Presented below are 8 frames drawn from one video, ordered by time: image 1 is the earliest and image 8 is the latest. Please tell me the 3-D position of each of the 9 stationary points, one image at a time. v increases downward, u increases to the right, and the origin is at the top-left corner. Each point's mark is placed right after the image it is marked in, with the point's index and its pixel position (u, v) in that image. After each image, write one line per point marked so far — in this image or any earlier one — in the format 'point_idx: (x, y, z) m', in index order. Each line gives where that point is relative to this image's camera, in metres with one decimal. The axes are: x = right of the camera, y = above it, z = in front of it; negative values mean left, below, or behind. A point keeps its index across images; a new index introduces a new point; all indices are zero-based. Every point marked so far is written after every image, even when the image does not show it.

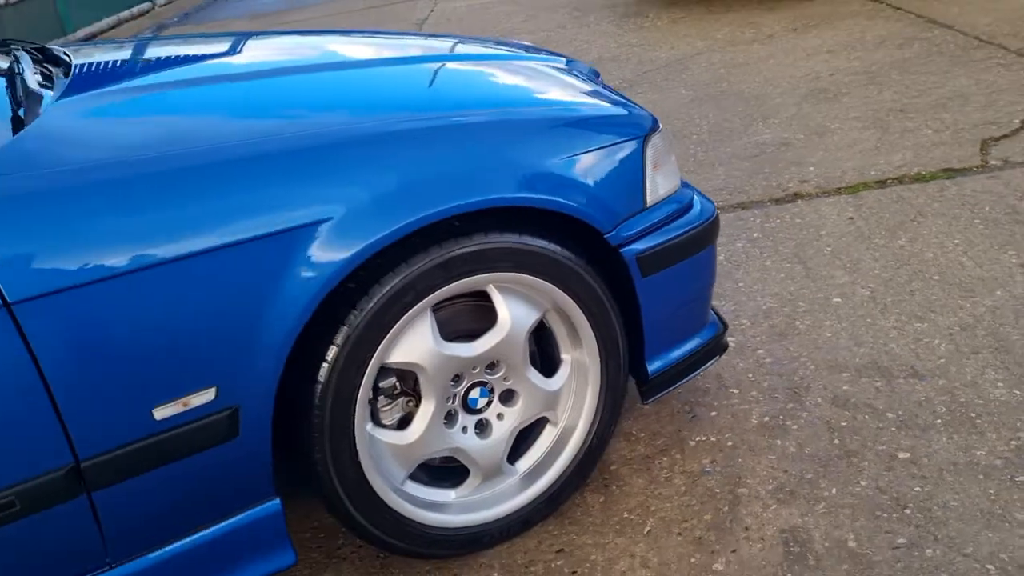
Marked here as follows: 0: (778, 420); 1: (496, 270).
0: (+0.6, -0.3, +2.2) m
1: (0.0, 0.0, +1.8) m
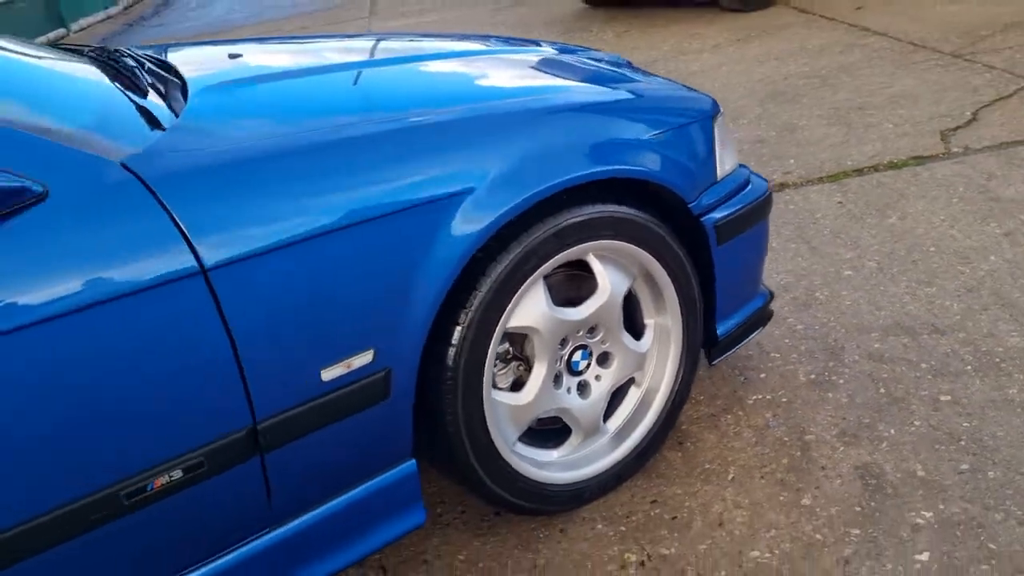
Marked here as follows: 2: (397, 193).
0: (+0.8, -0.2, +2.4) m
1: (+0.2, +0.1, +1.9) m
2: (-0.2, +0.2, +1.6) m
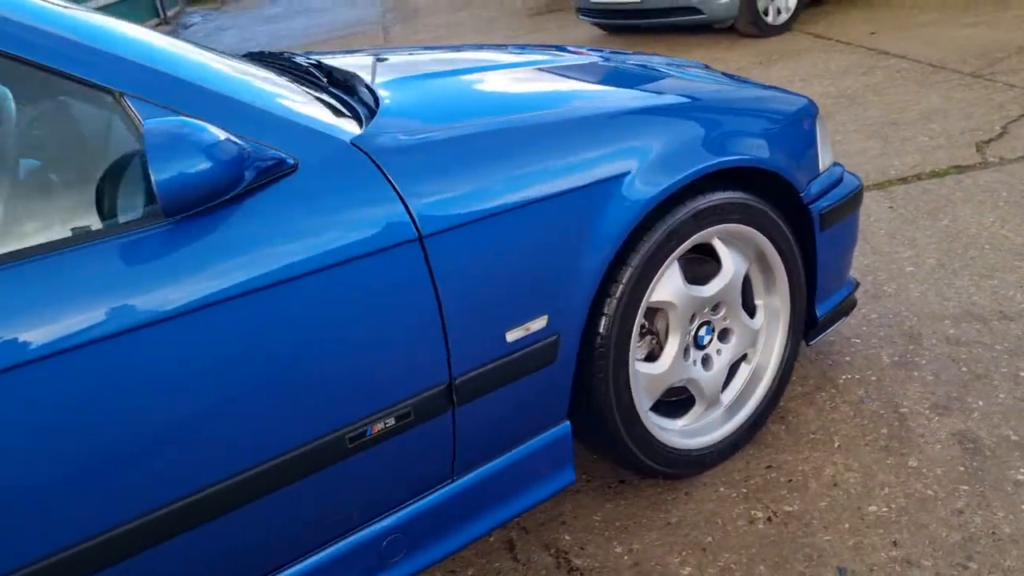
0: (+1.1, -0.2, +2.6) m
1: (+0.5, +0.2, +2.1) m
2: (+0.1, +0.2, +1.8) m
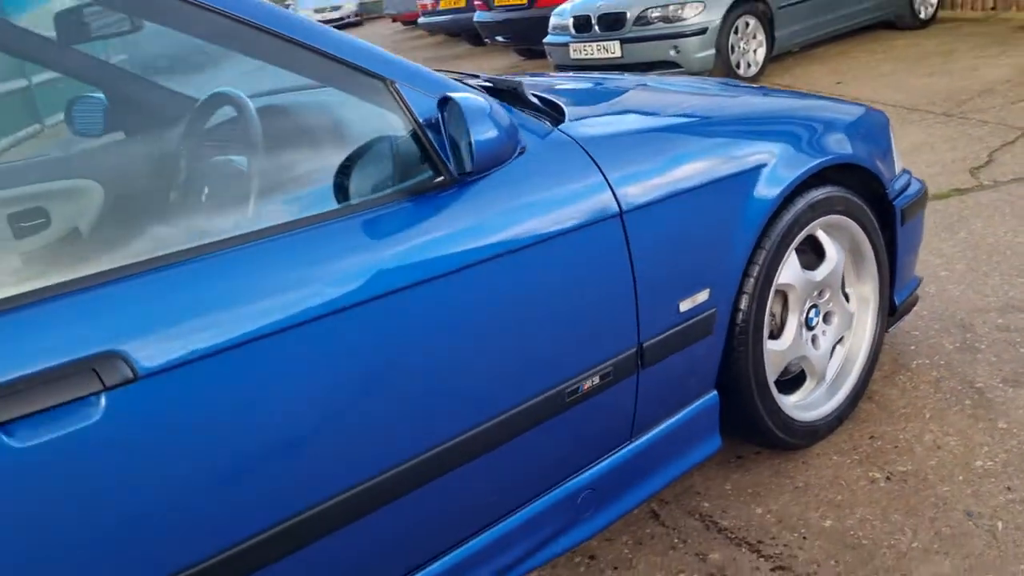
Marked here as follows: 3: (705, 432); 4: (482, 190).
0: (+1.4, -0.2, +2.9) m
1: (+0.8, +0.2, +2.4) m
2: (+0.4, +0.3, +2.1) m
3: (+0.5, -0.3, +2.2) m
4: (-0.1, +0.2, +1.7) m
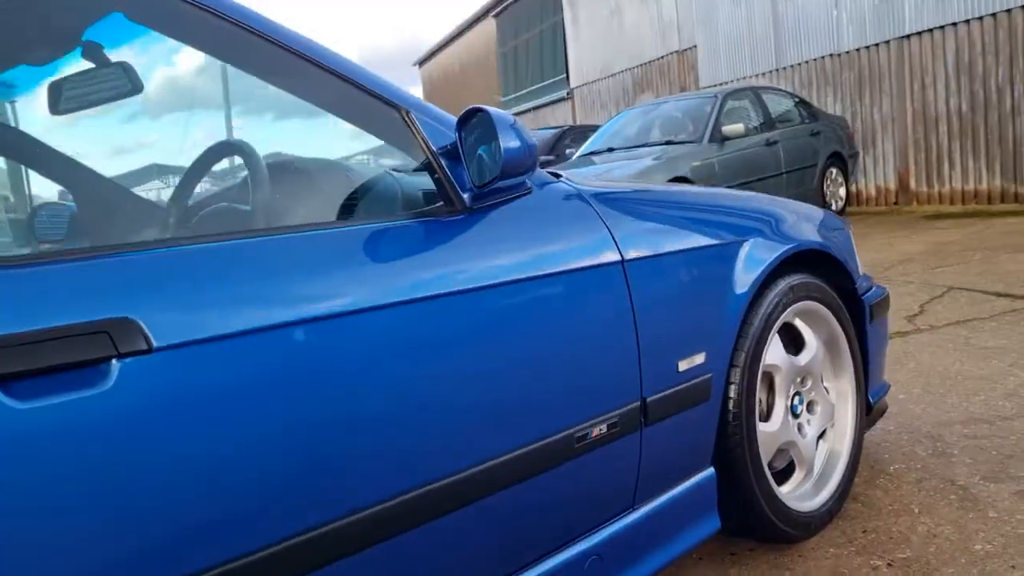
0: (+1.4, -0.5, +2.9) m
1: (+0.8, 0.0, +2.4) m
2: (+0.4, +0.1, +2.1) m
3: (+0.4, -0.5, +2.1) m
4: (0.0, +0.1, +1.7) m
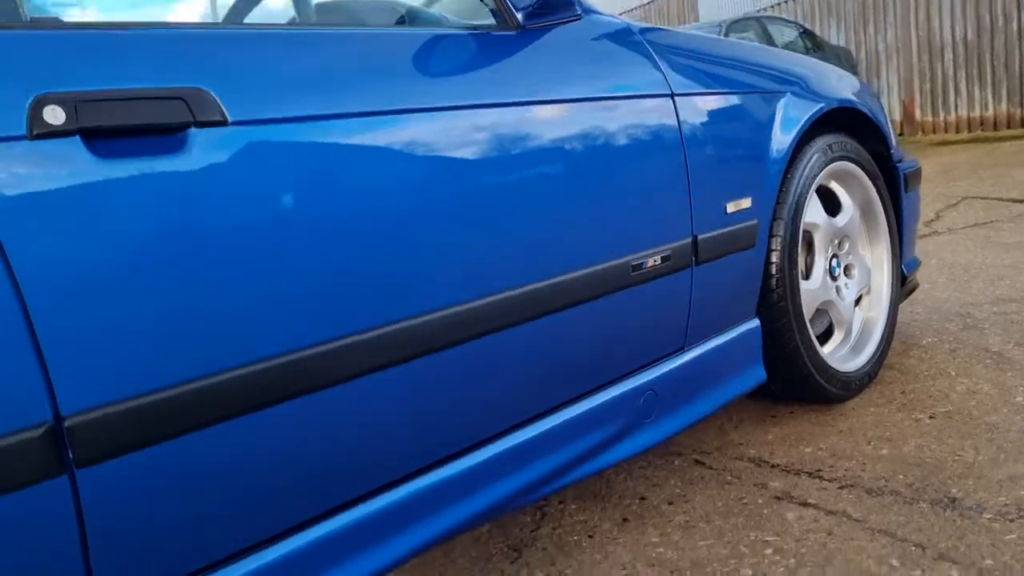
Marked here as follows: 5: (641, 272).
0: (+1.5, -0.1, +2.9) m
1: (+0.9, +0.3, +2.4) m
2: (+0.5, +0.5, +2.1) m
3: (+0.5, -0.2, +2.1) m
4: (0.0, +0.4, +1.7) m
5: (+0.2, 0.0, +1.7) m
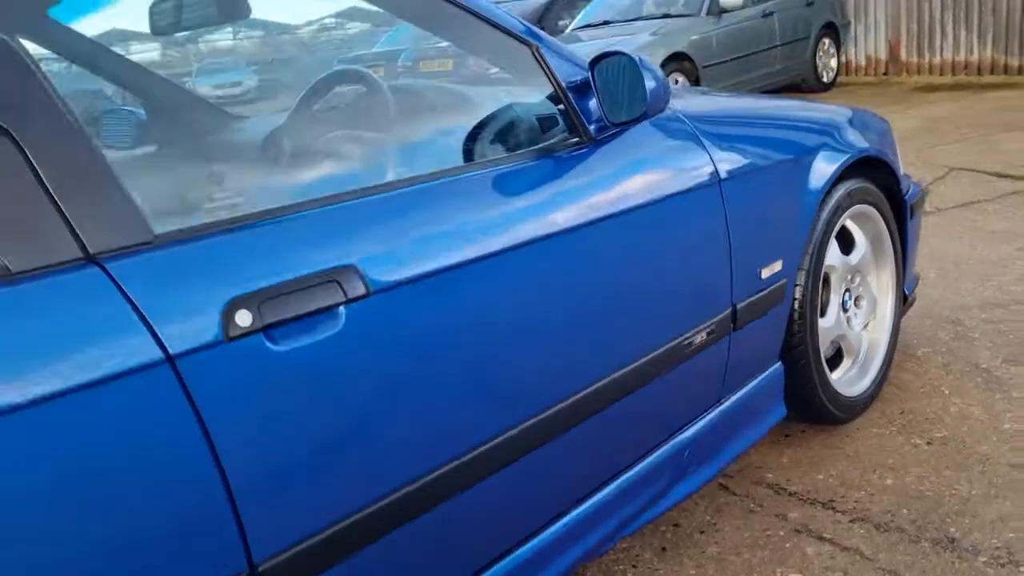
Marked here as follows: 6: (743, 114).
0: (+1.5, -0.2, +3.2) m
1: (+1.0, +0.2, +2.6) m
2: (+0.6, +0.3, +2.3) m
3: (+0.7, -0.3, +2.3) m
4: (+0.2, +0.3, +1.8) m
5: (+0.4, -0.1, +2.0) m
6: (+0.6, +0.4, +2.3) m
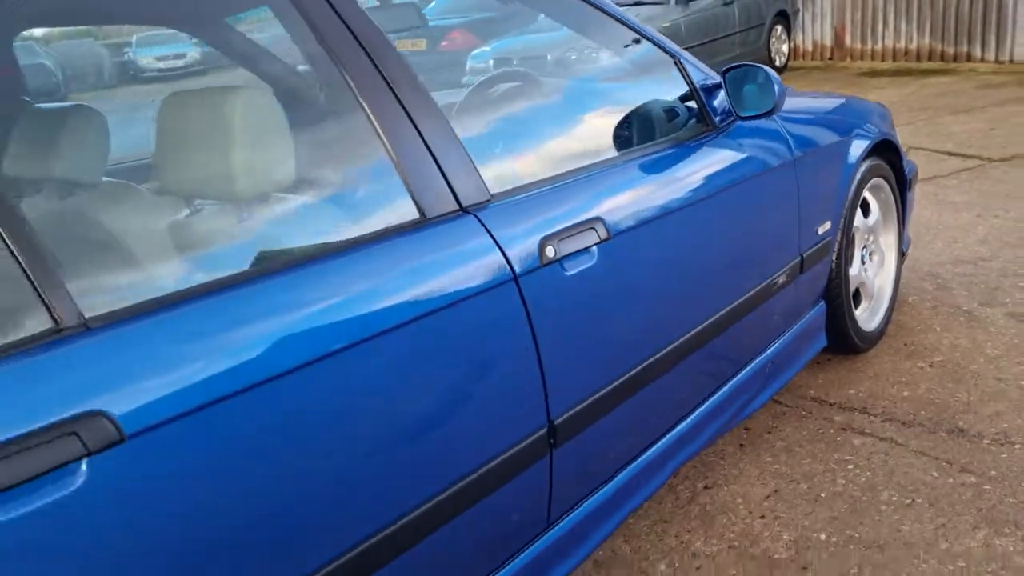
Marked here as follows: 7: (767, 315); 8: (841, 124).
0: (+1.8, 0.0, +3.9) m
1: (+1.3, +0.4, +3.2) m
2: (+1.0, +0.5, +2.9) m
3: (+1.0, -0.1, +3.0) m
4: (+0.5, +0.4, +2.4) m
5: (+0.7, 0.0, +2.6) m
6: (+0.9, +0.6, +2.9) m
7: (+0.8, -0.1, +2.6) m
8: (+1.1, +0.5, +3.0) m
